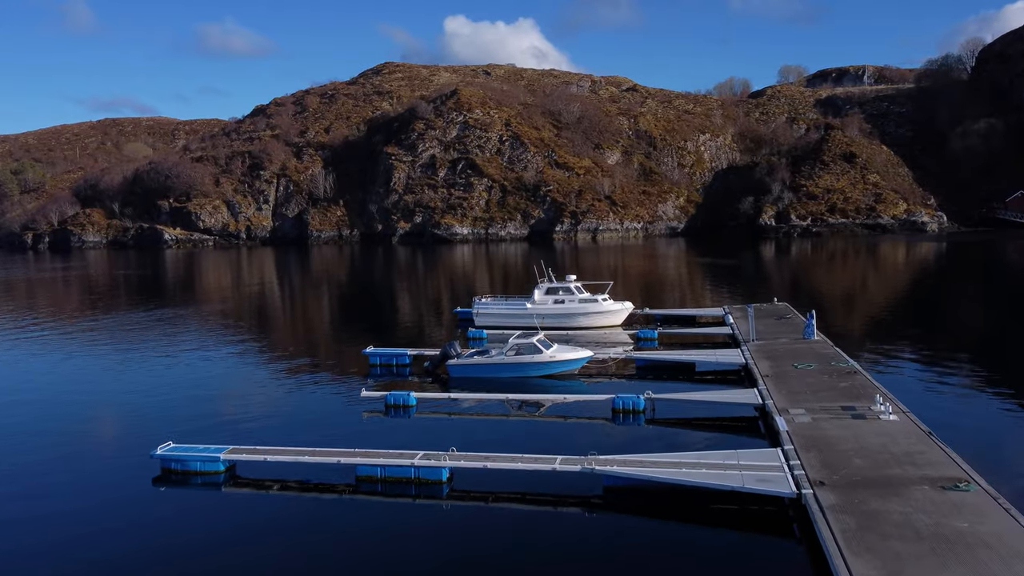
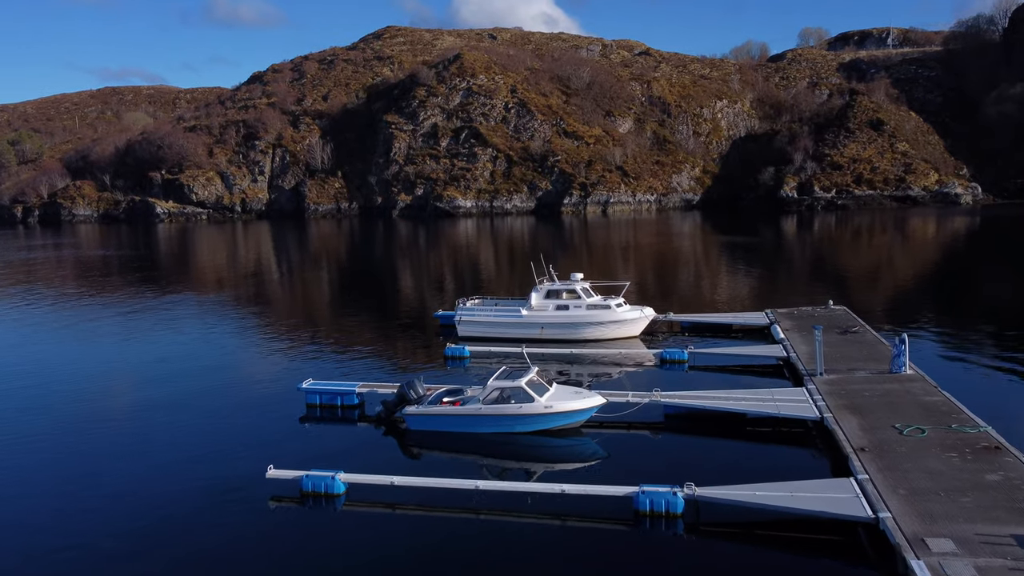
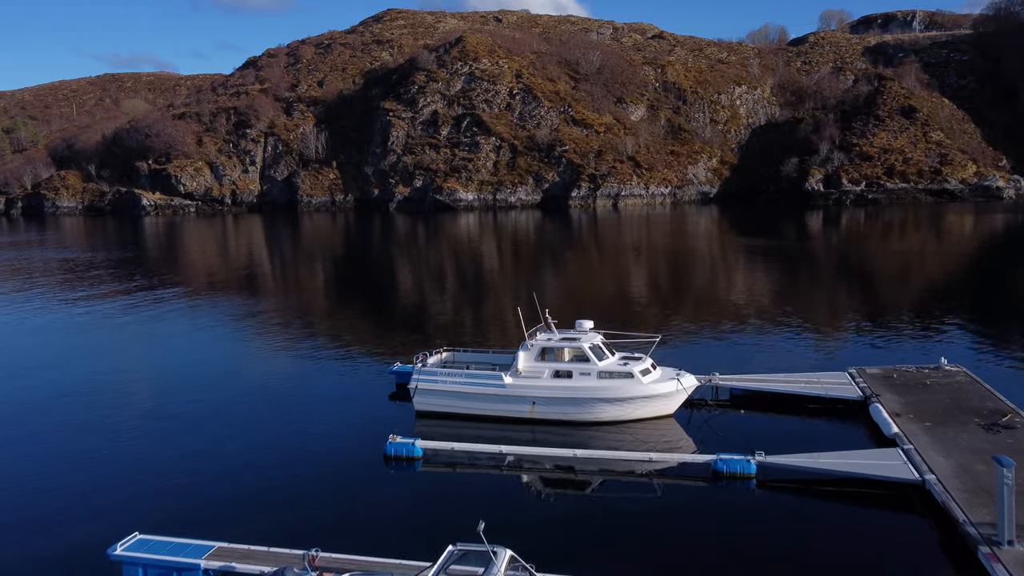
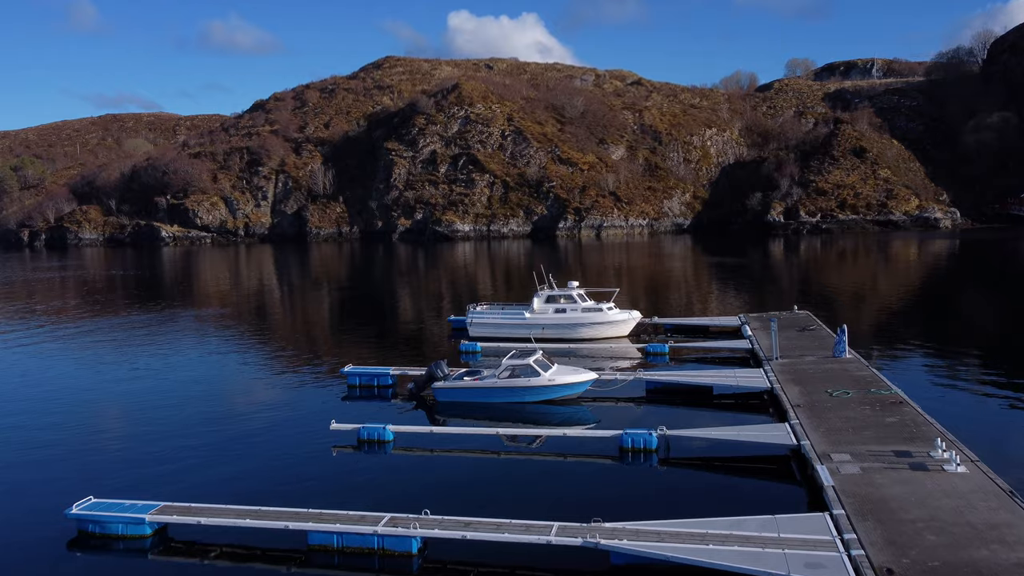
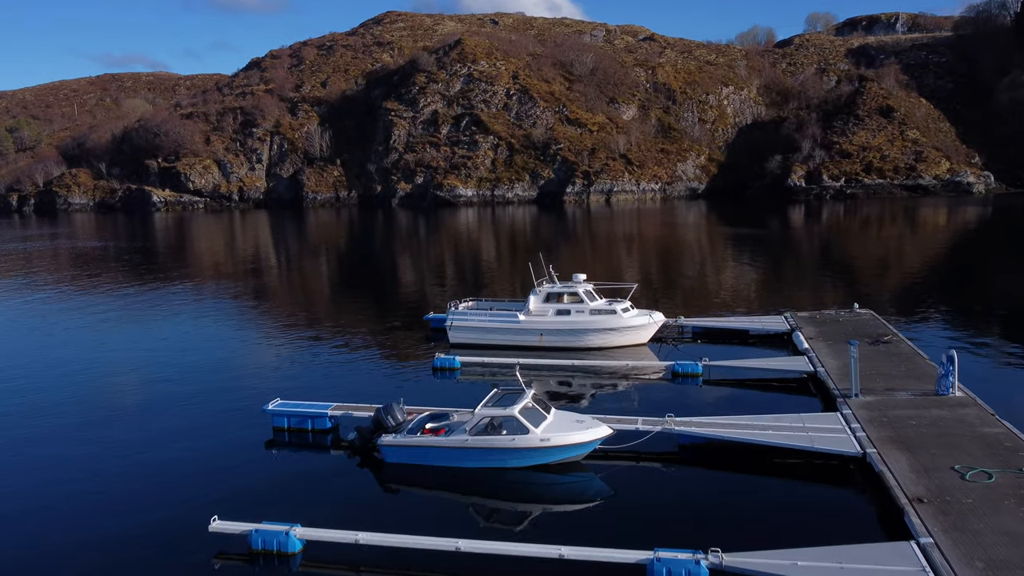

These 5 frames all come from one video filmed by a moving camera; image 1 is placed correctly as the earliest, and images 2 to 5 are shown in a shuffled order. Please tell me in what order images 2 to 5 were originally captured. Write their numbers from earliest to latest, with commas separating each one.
4, 2, 5, 3
